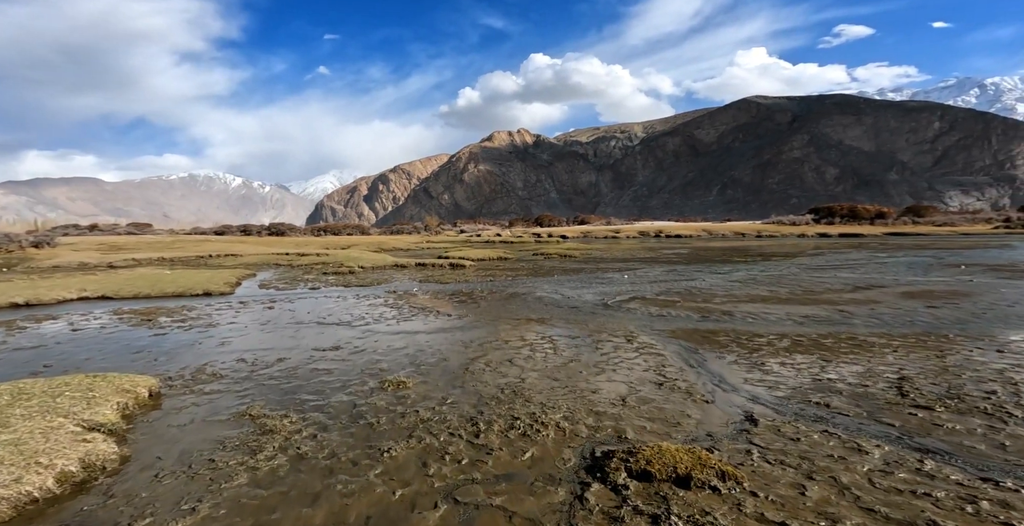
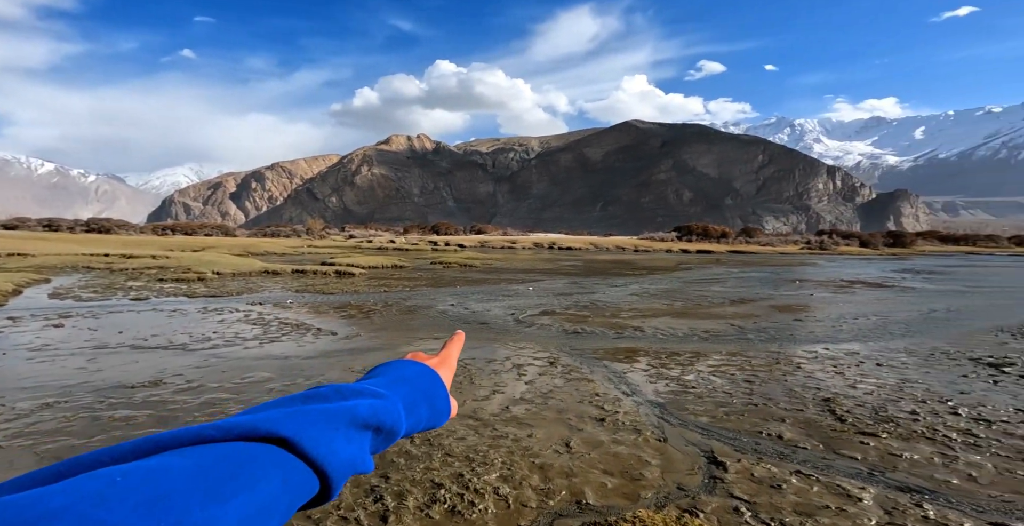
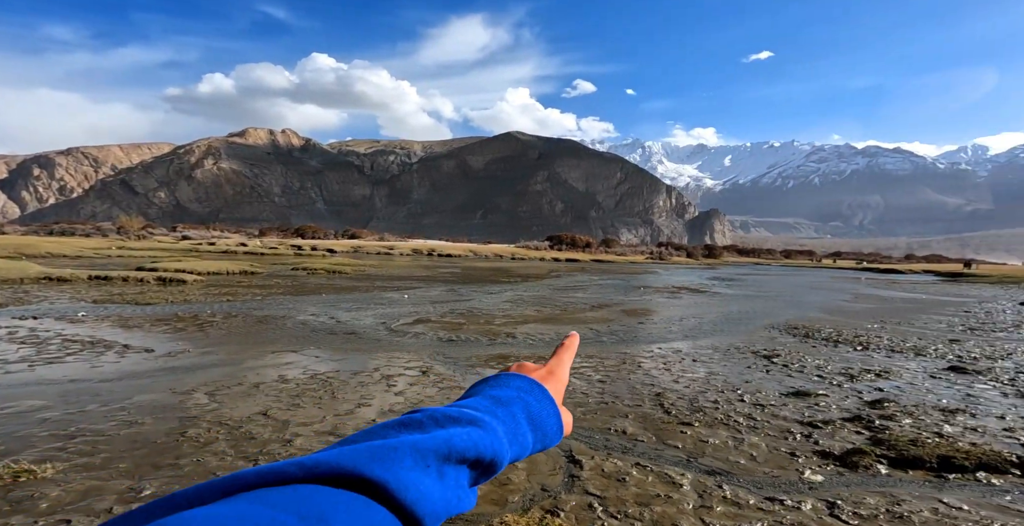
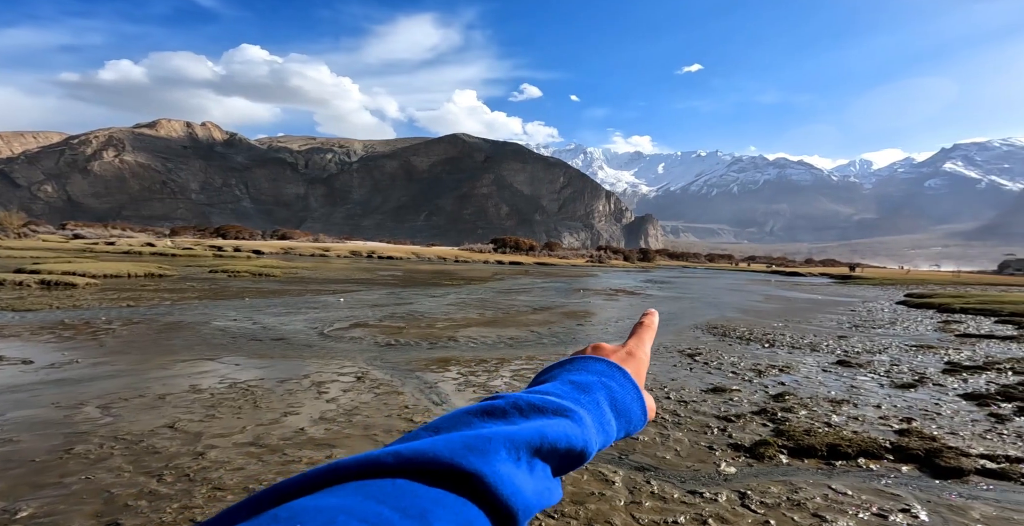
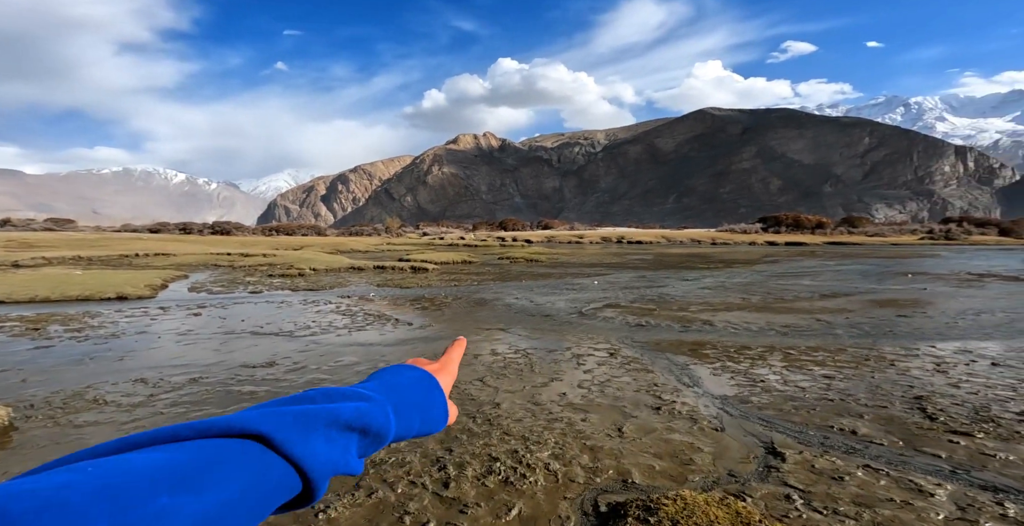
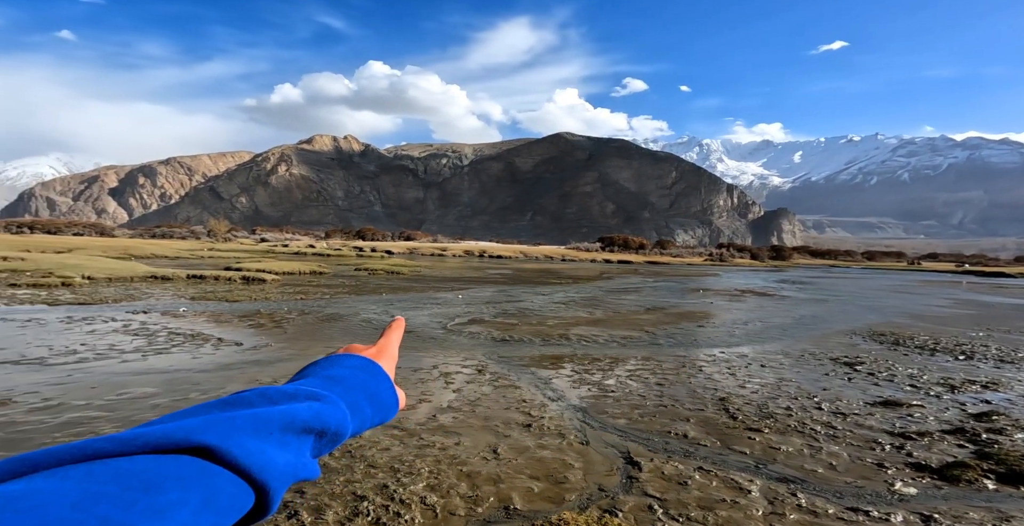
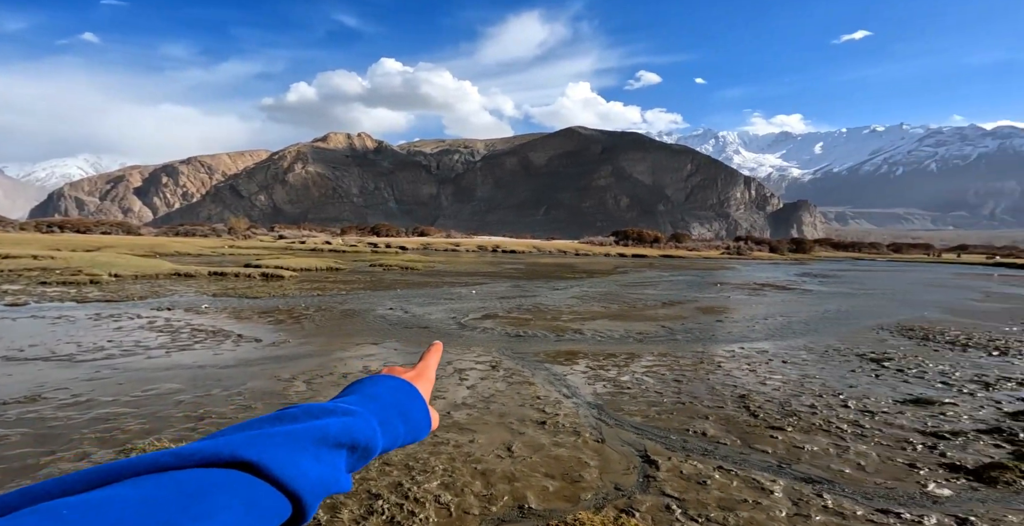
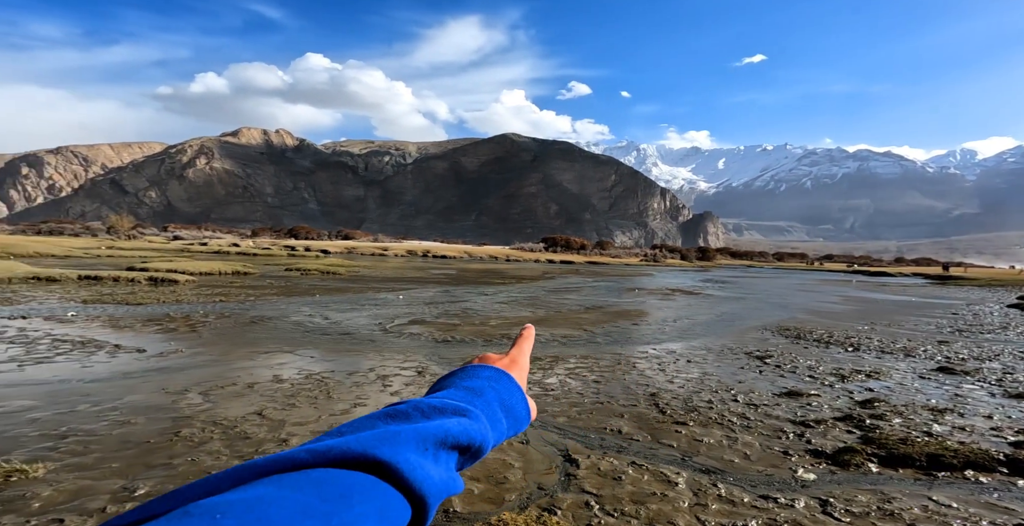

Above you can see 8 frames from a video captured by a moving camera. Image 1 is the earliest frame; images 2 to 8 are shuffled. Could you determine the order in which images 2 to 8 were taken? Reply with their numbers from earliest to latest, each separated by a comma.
5, 2, 7, 3, 4, 8, 6
